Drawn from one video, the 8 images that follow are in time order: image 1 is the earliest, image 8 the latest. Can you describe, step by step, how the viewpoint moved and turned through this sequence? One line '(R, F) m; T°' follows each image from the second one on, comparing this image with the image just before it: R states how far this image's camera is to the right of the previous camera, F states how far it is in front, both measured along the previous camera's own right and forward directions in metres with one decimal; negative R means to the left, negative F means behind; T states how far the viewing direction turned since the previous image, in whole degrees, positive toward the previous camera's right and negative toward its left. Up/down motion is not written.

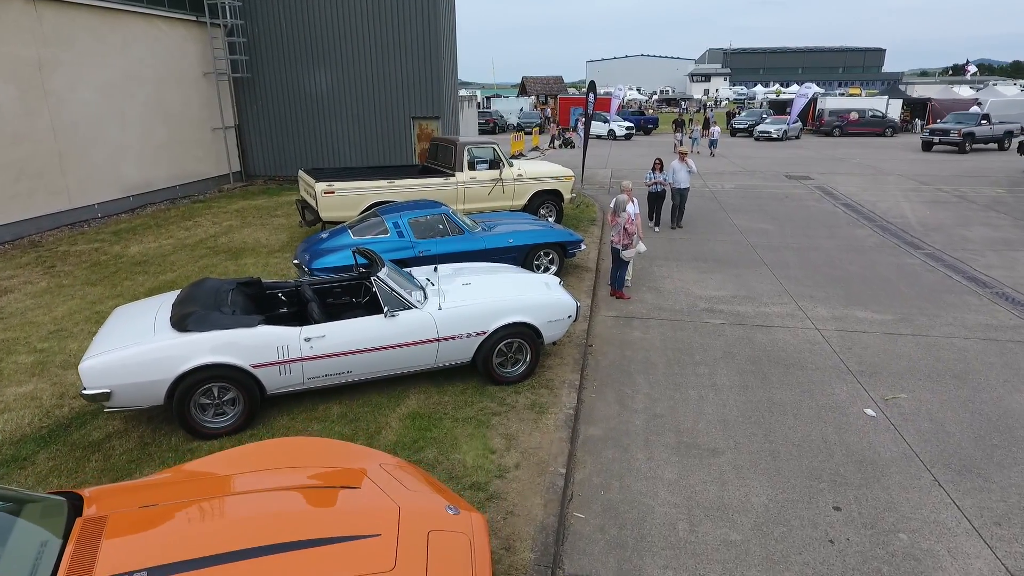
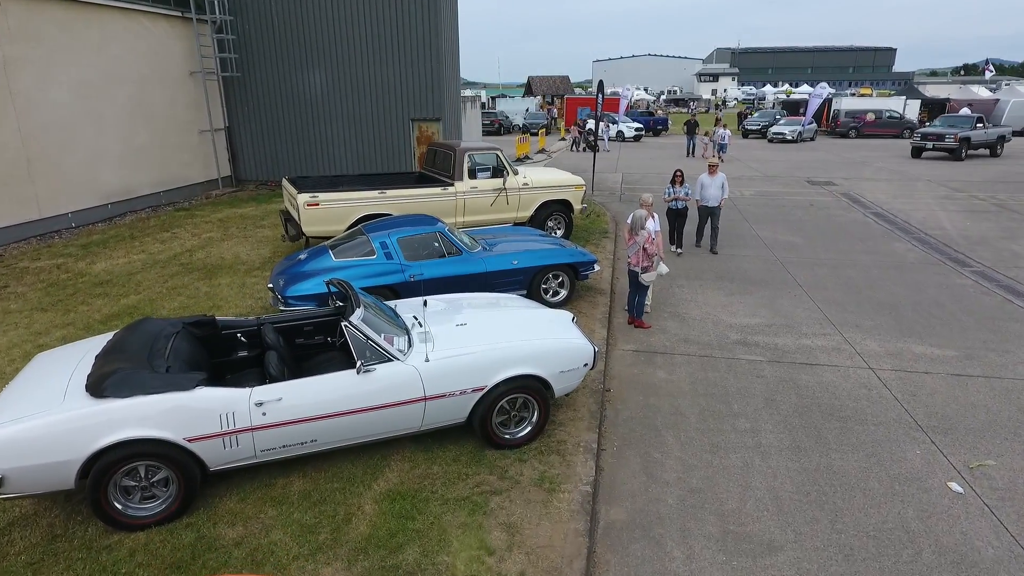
(0.0, +1.0) m; 0°
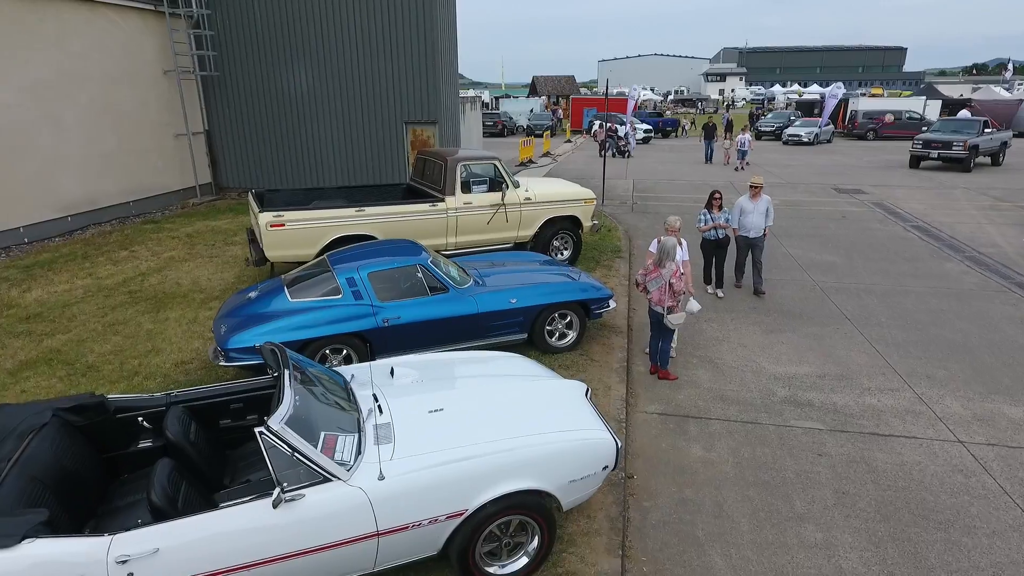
(+0.1, +1.3) m; 0°
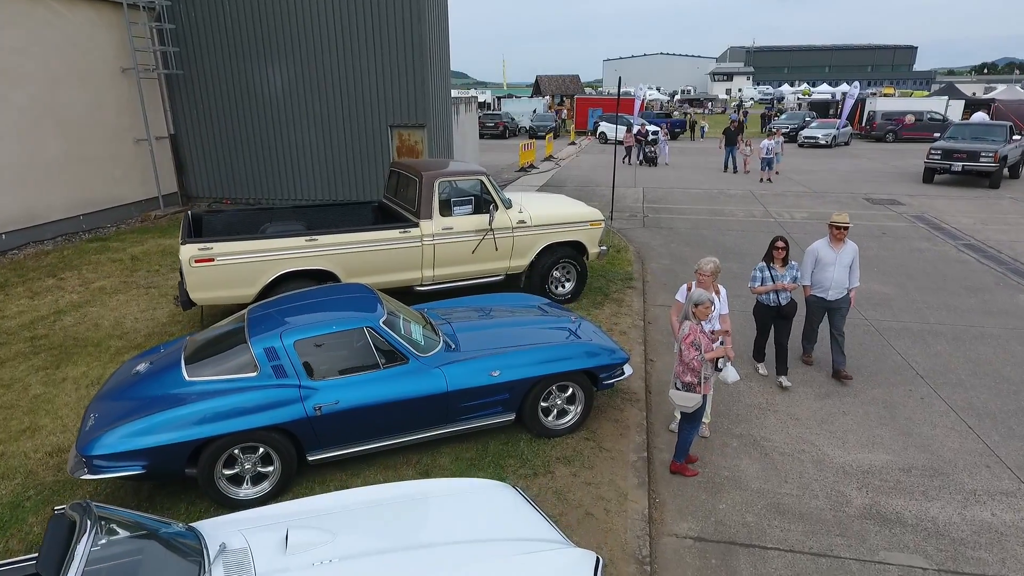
(+0.2, +1.5) m; 0°
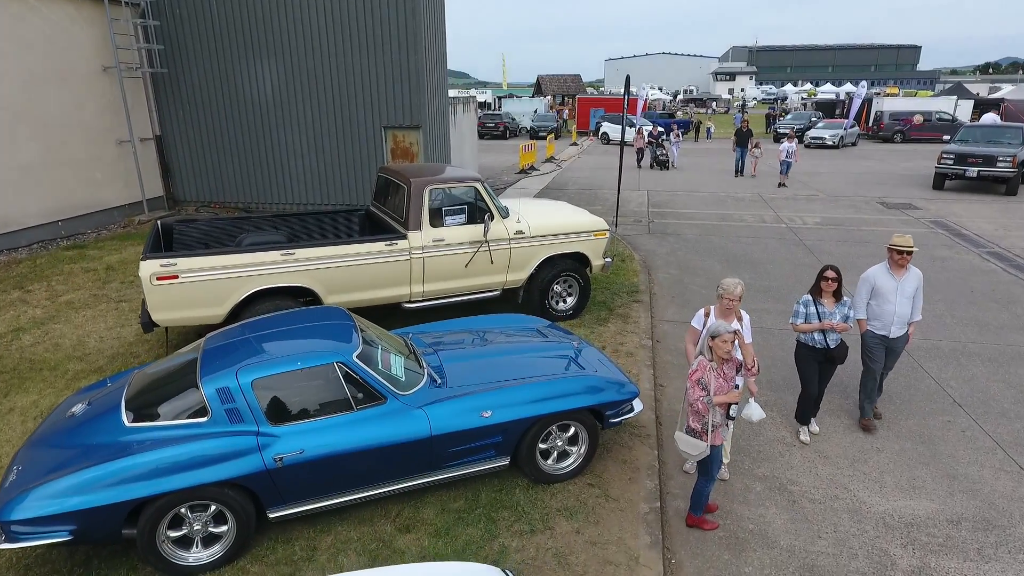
(0.0, +0.6) m; 0°
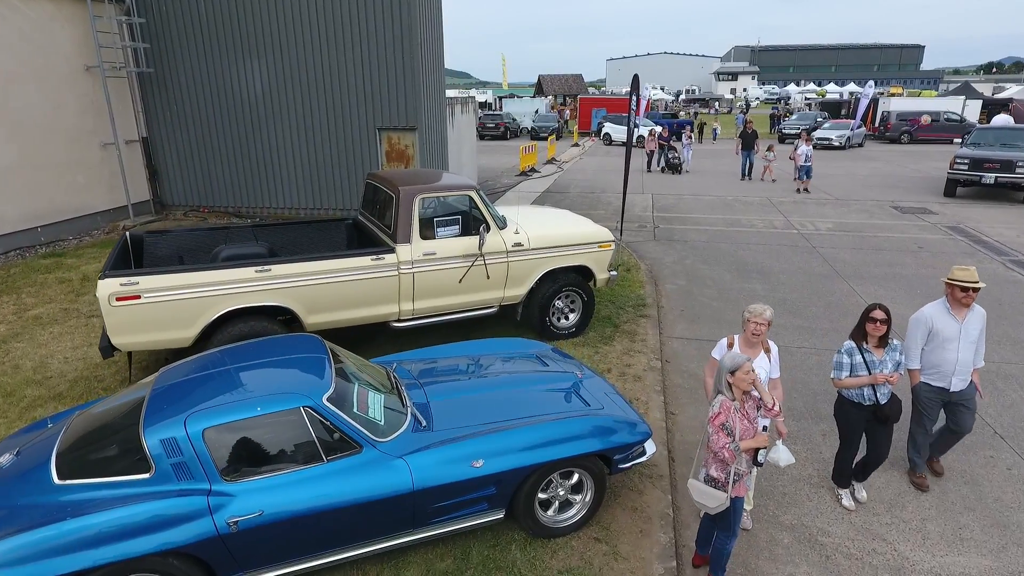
(0.0, +0.5) m; 0°
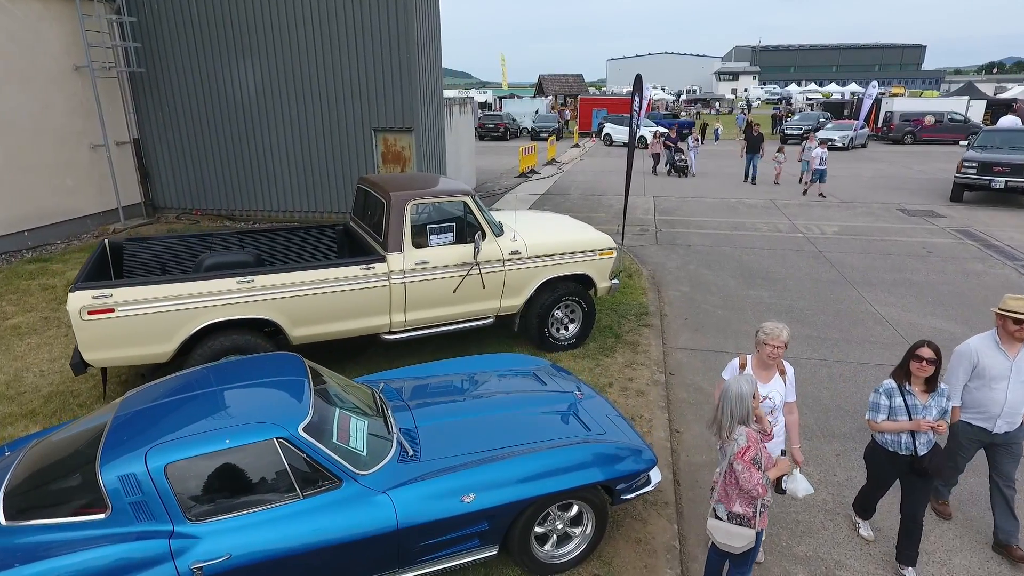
(0.0, +0.3) m; 0°
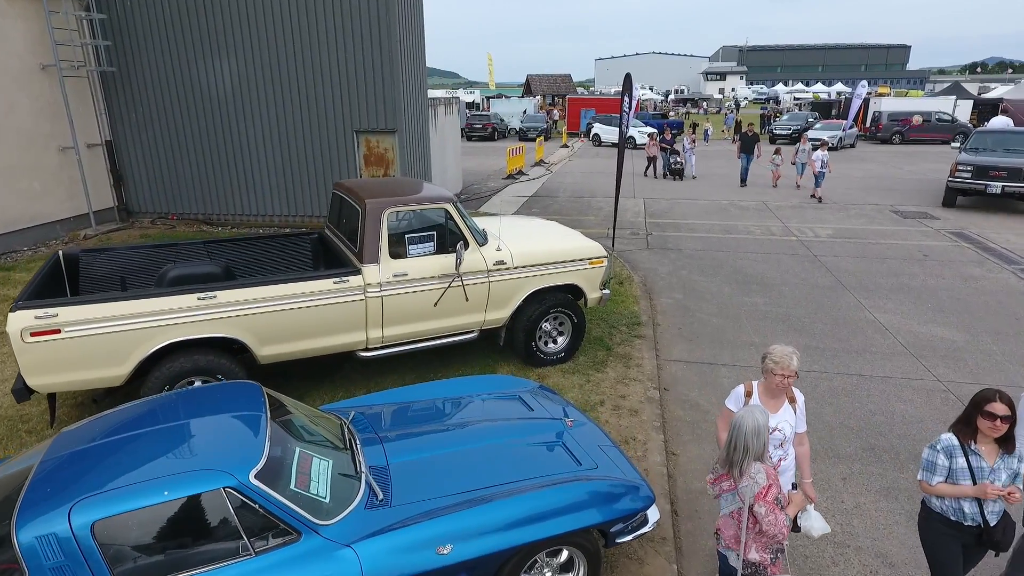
(0.0, +0.3) m; +1°
